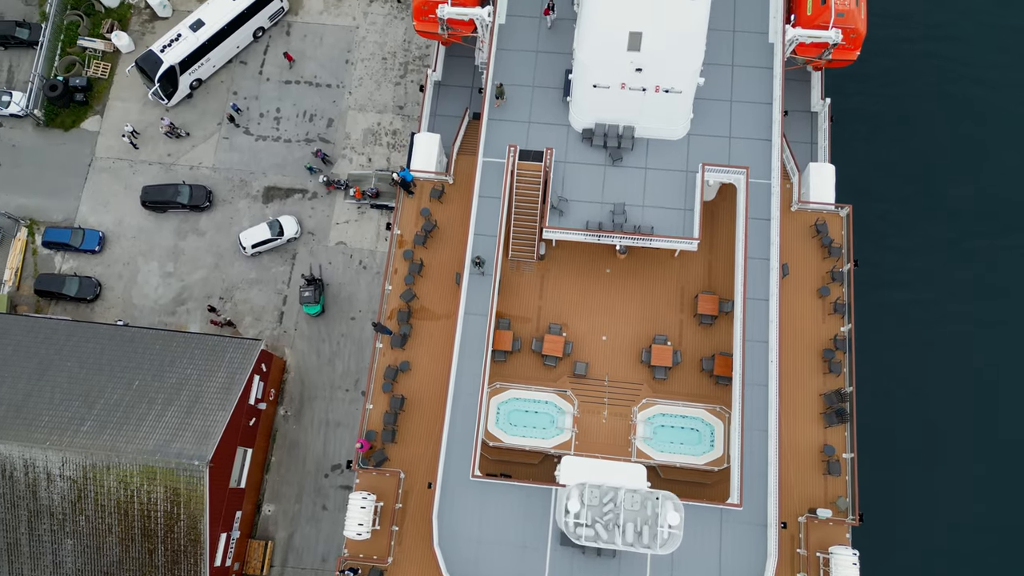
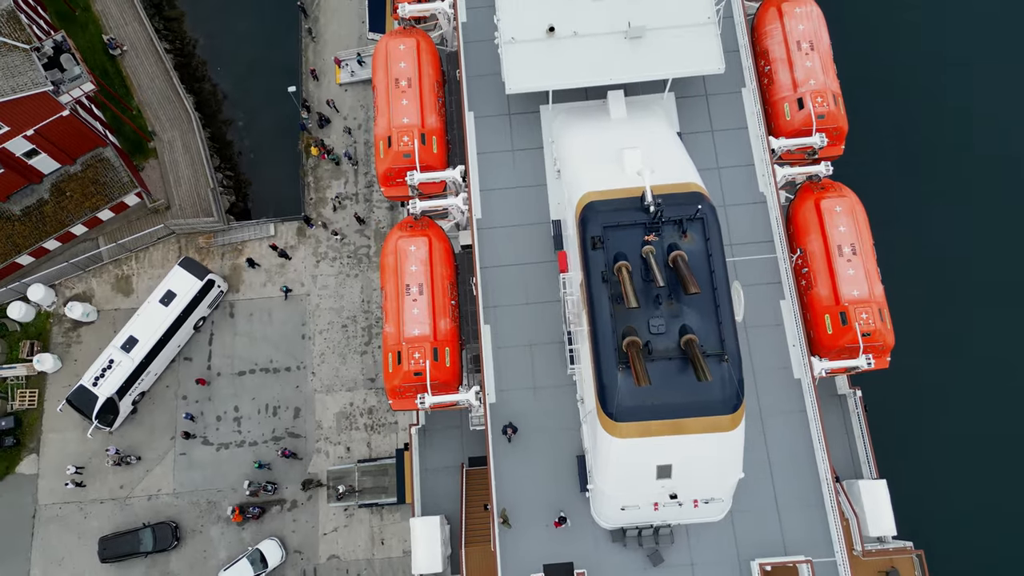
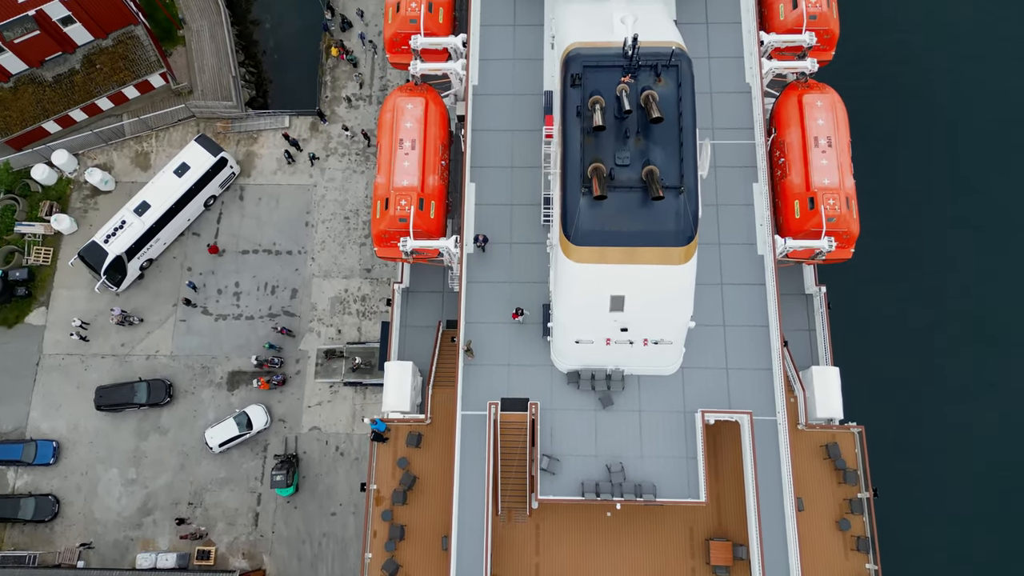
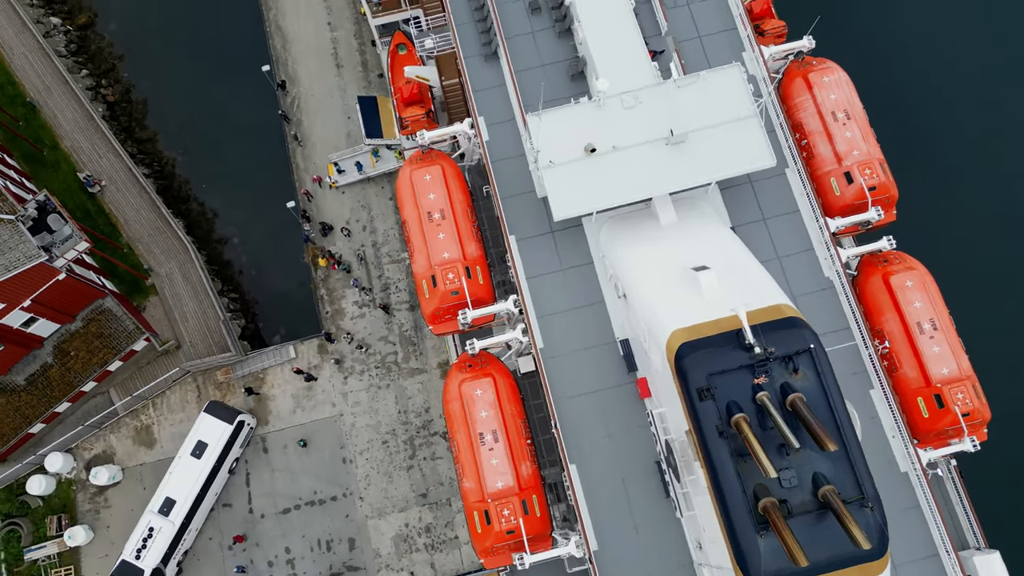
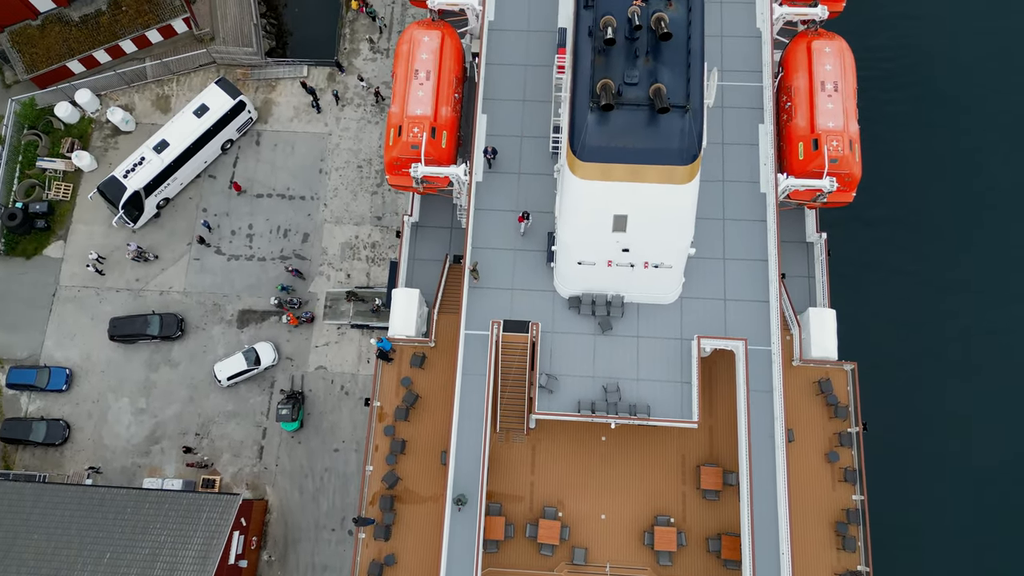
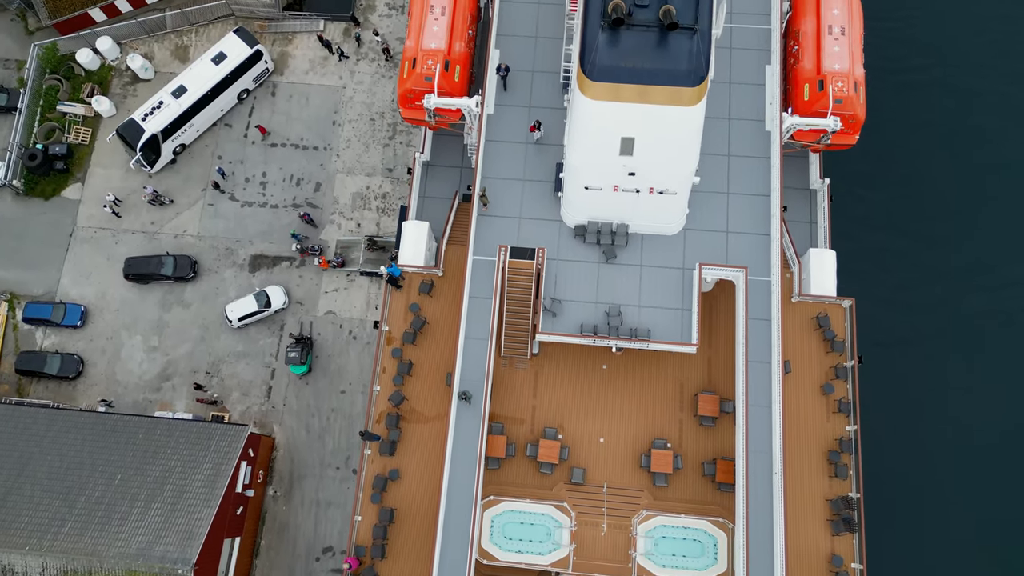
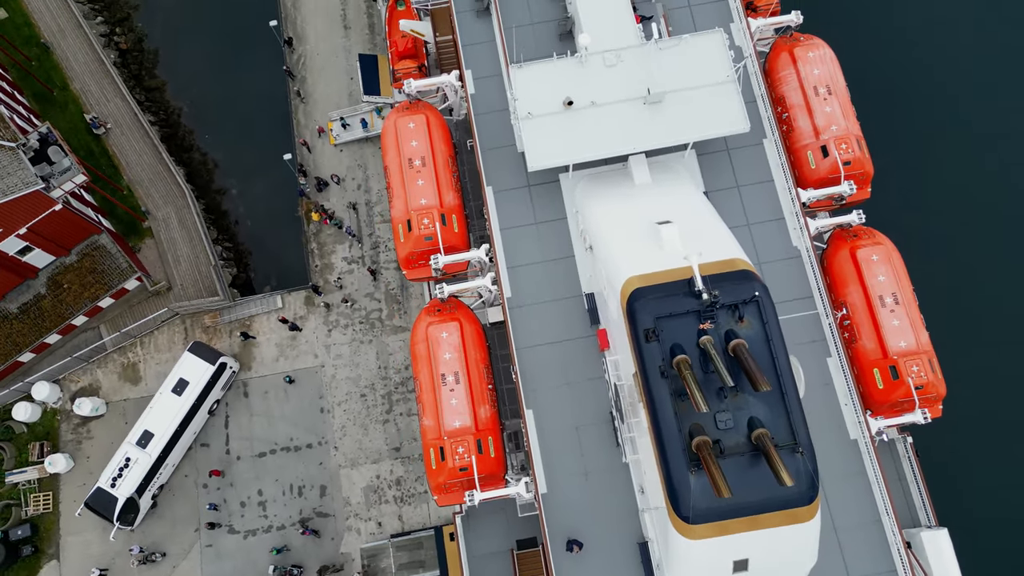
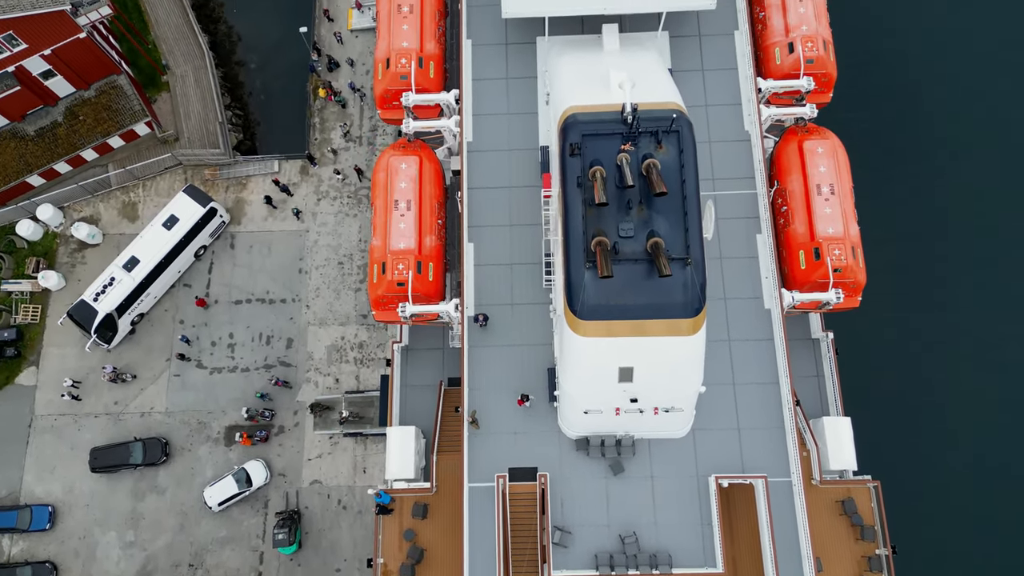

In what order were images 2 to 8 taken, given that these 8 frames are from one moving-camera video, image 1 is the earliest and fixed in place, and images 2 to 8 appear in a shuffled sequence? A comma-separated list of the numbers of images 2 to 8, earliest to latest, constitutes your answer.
6, 5, 3, 8, 2, 7, 4
